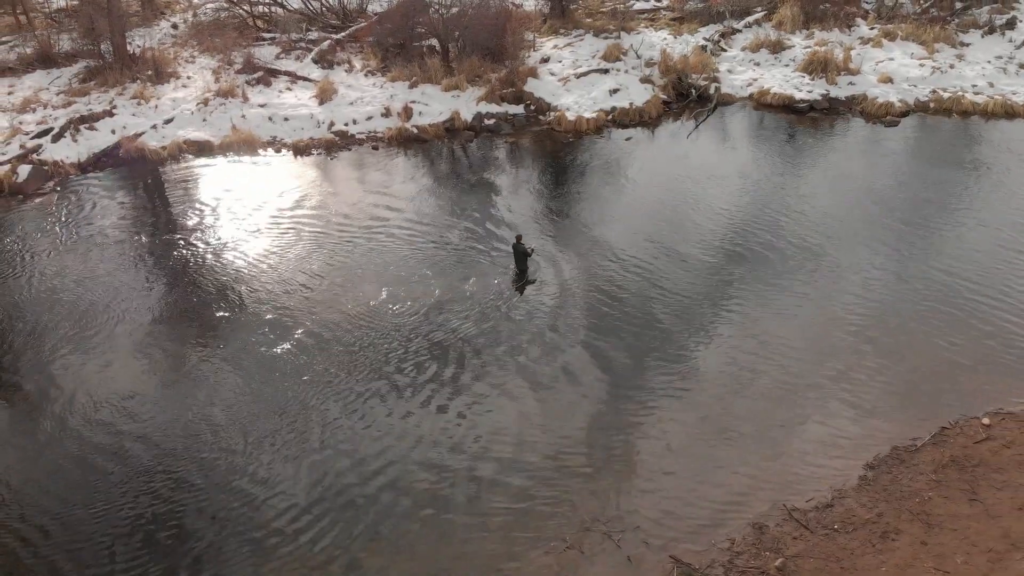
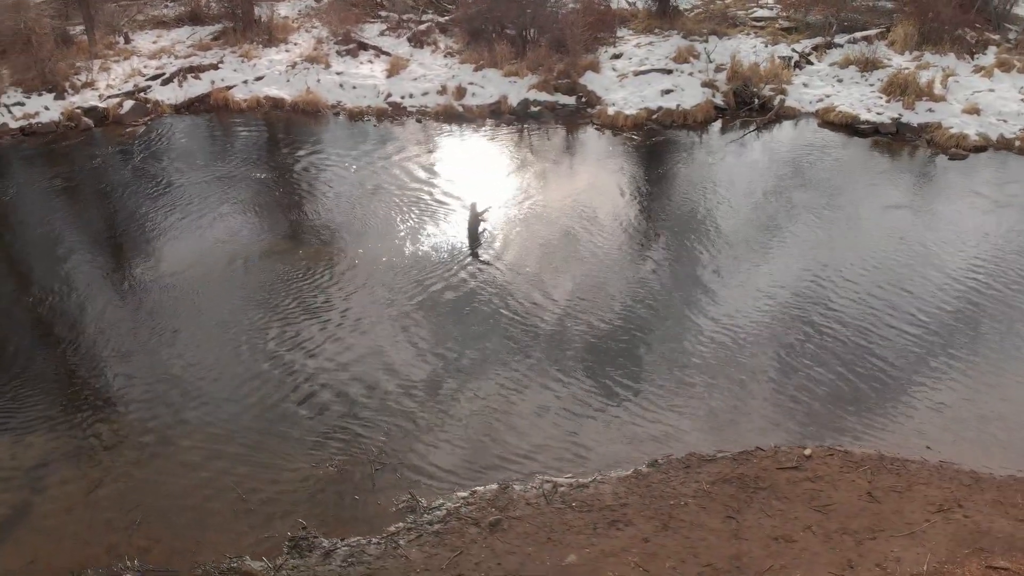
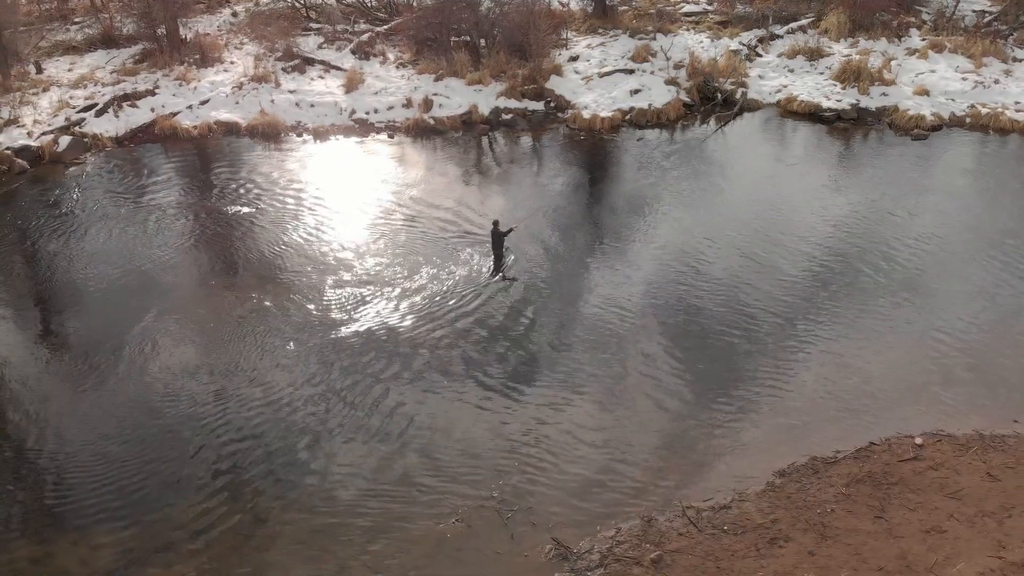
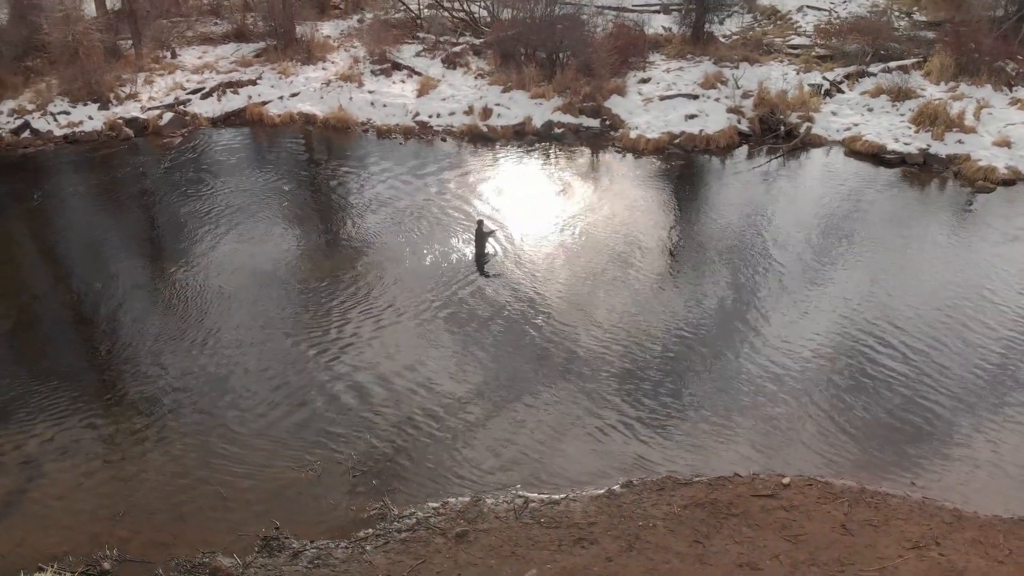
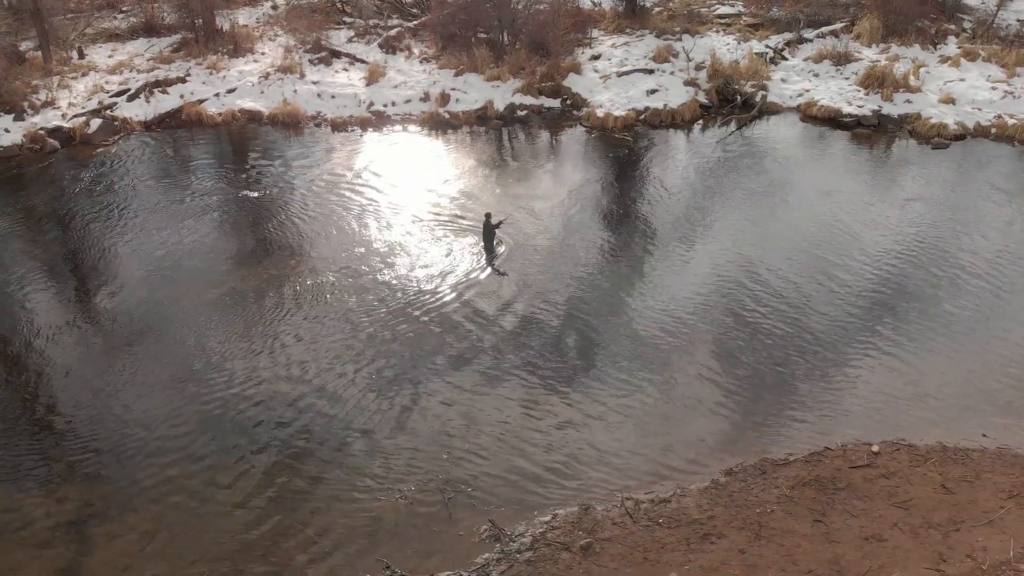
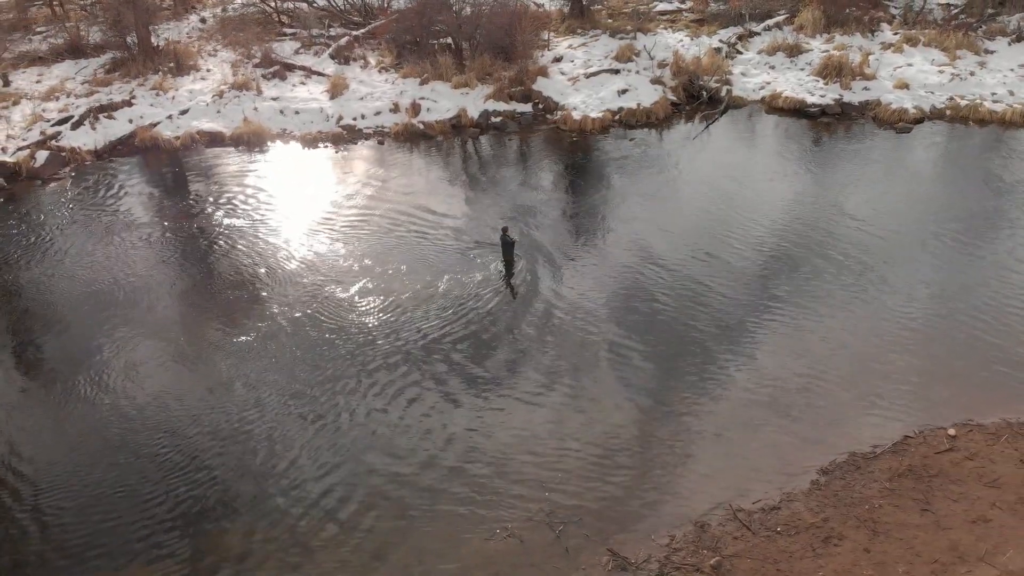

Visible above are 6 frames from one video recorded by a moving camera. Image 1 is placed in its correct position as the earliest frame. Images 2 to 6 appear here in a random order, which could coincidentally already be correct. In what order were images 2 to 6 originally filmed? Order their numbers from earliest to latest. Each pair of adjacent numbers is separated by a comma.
6, 3, 5, 2, 4
